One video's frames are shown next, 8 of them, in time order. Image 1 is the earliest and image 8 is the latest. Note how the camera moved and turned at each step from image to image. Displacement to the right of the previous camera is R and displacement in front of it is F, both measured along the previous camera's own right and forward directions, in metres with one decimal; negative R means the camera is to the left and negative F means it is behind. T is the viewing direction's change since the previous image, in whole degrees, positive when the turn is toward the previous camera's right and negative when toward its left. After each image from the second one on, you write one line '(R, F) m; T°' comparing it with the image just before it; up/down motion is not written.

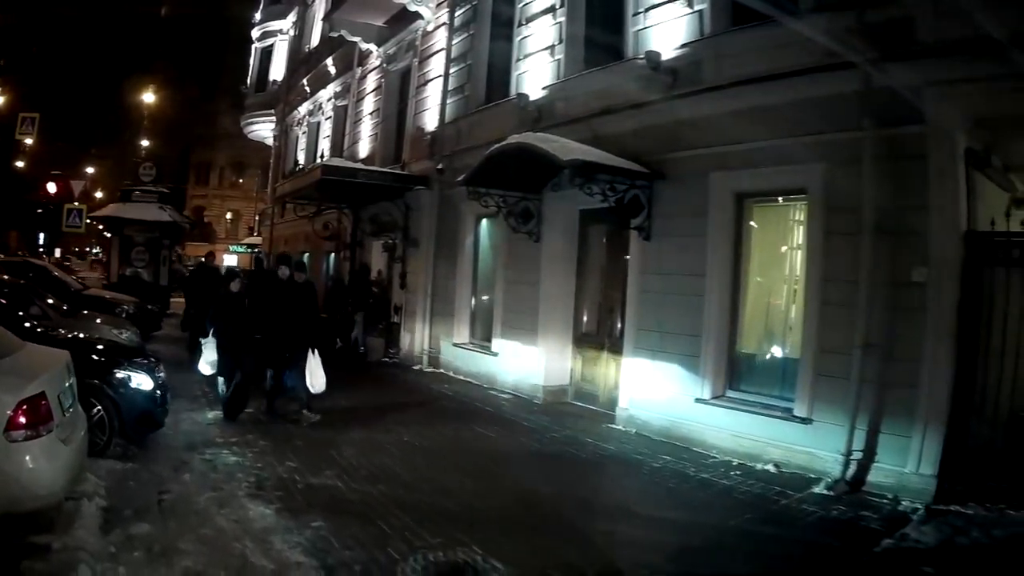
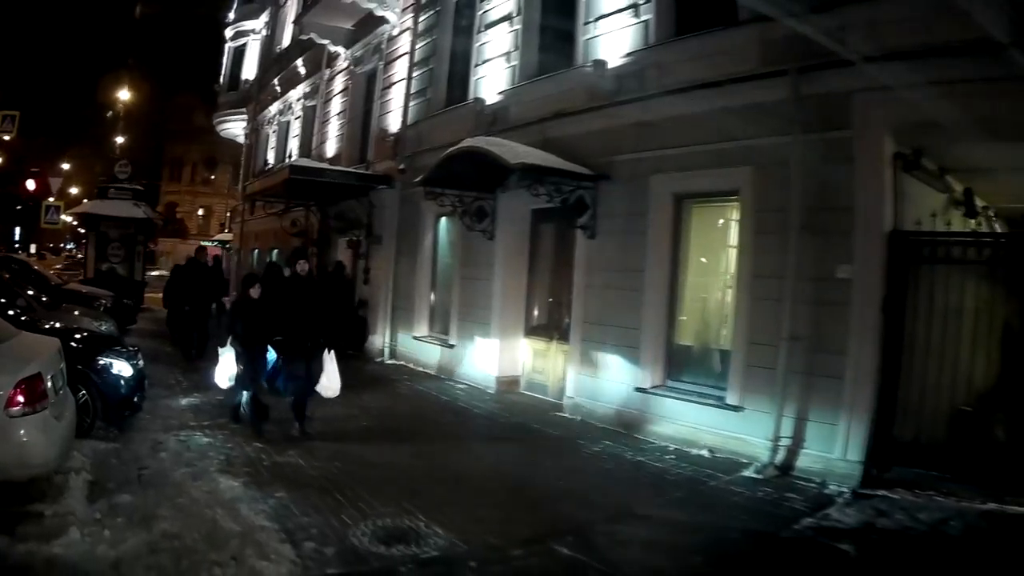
(+0.8, -0.6) m; -3°
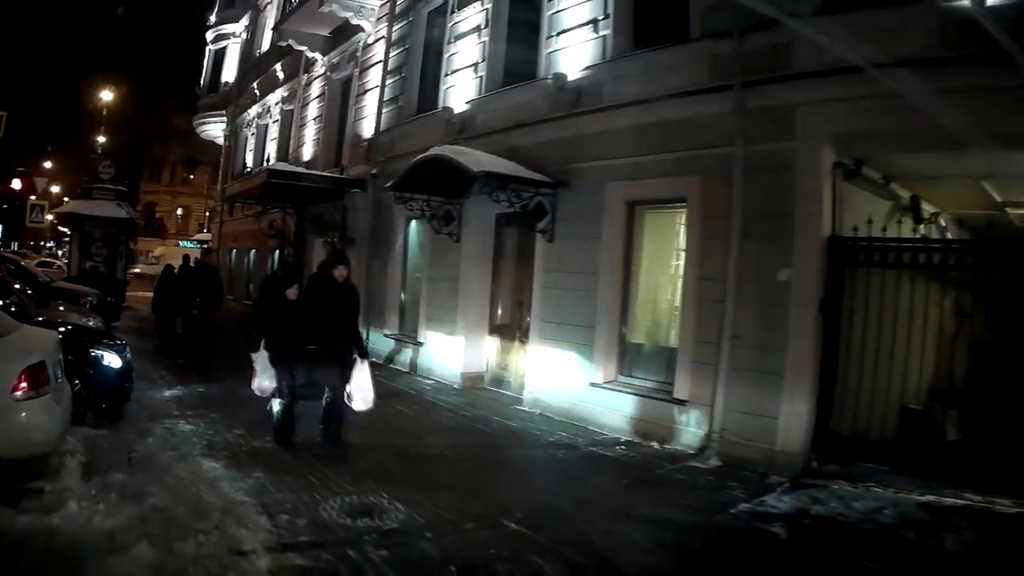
(+0.2, -0.5) m; +1°
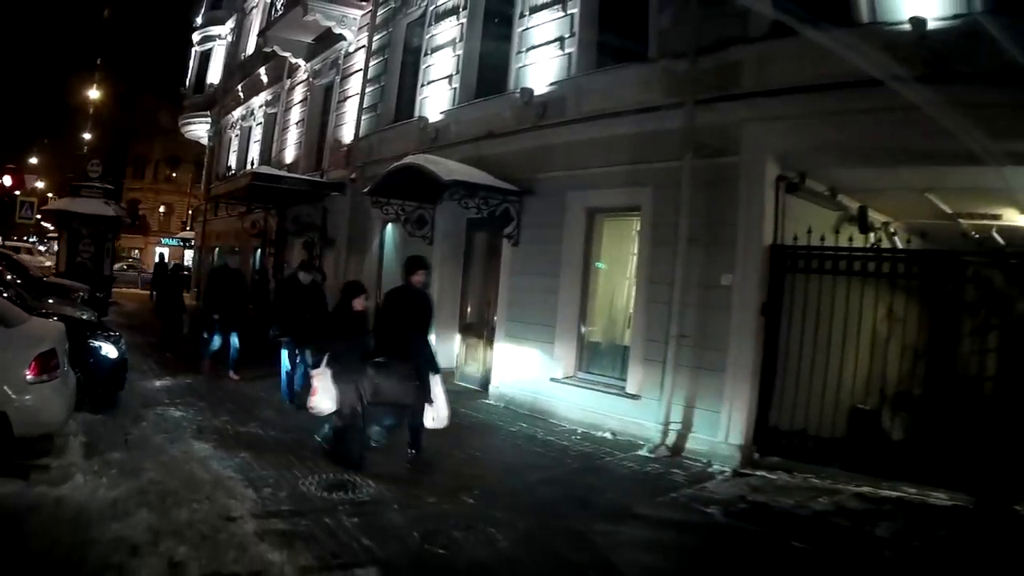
(+0.1, -0.6) m; +1°
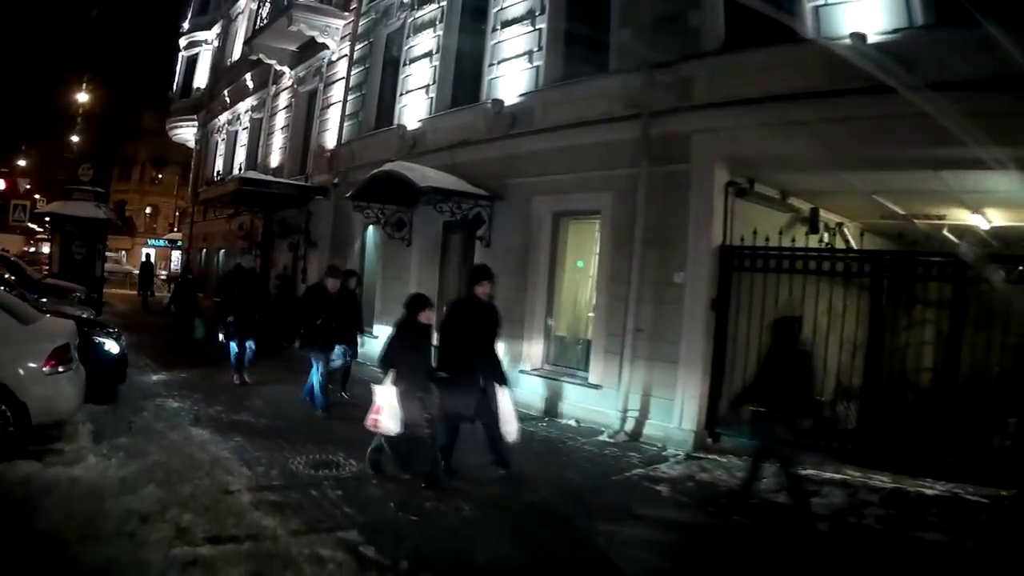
(+0.2, -0.7) m; +1°
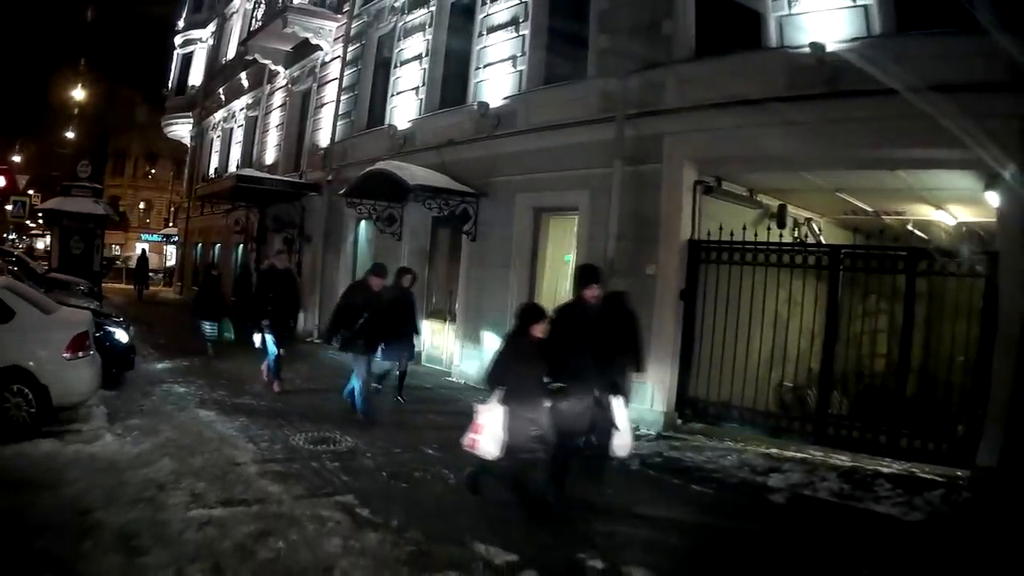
(+0.1, -0.6) m; +1°
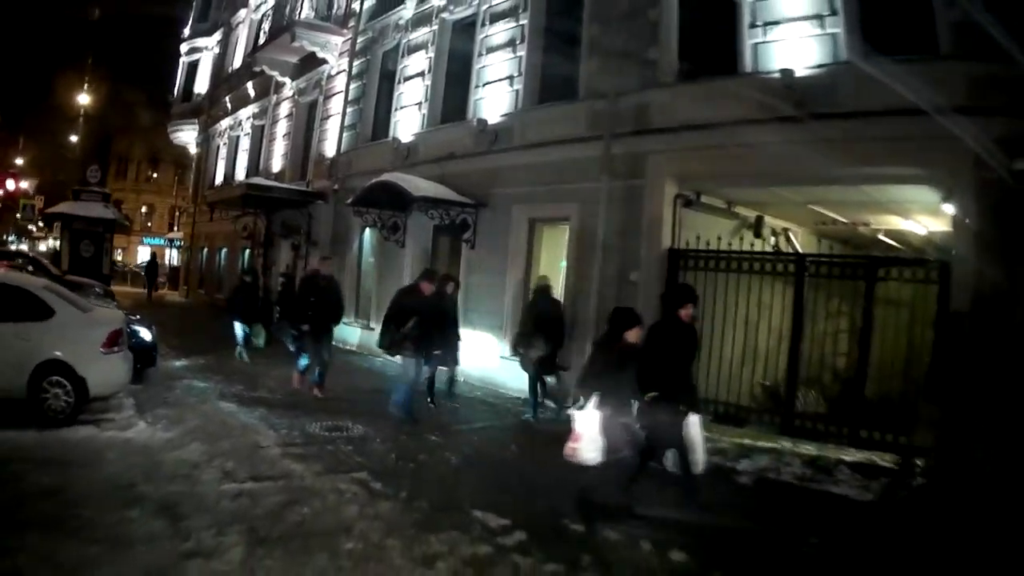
(0.0, -0.8) m; 0°
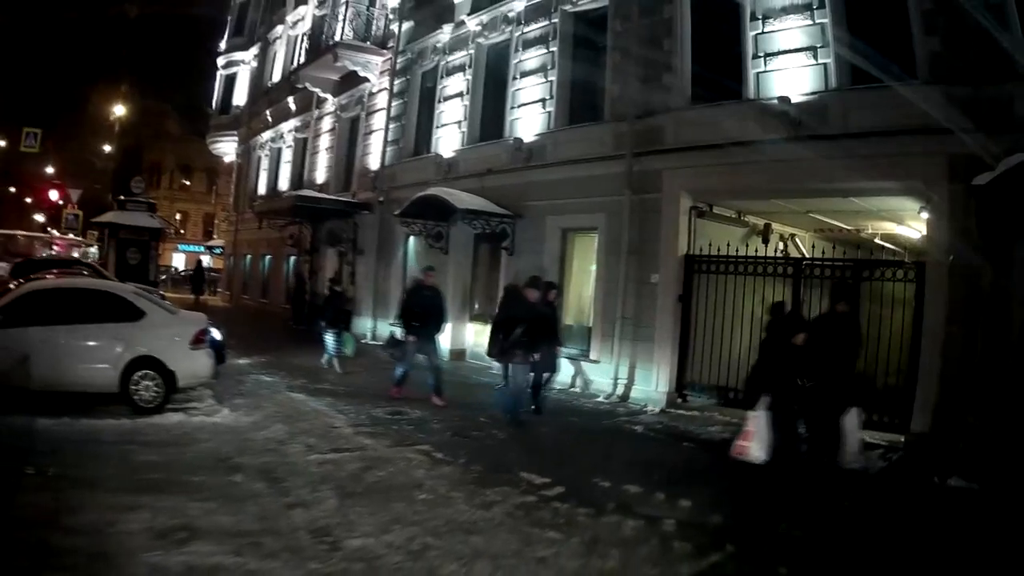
(-0.1, -1.2) m; -2°
